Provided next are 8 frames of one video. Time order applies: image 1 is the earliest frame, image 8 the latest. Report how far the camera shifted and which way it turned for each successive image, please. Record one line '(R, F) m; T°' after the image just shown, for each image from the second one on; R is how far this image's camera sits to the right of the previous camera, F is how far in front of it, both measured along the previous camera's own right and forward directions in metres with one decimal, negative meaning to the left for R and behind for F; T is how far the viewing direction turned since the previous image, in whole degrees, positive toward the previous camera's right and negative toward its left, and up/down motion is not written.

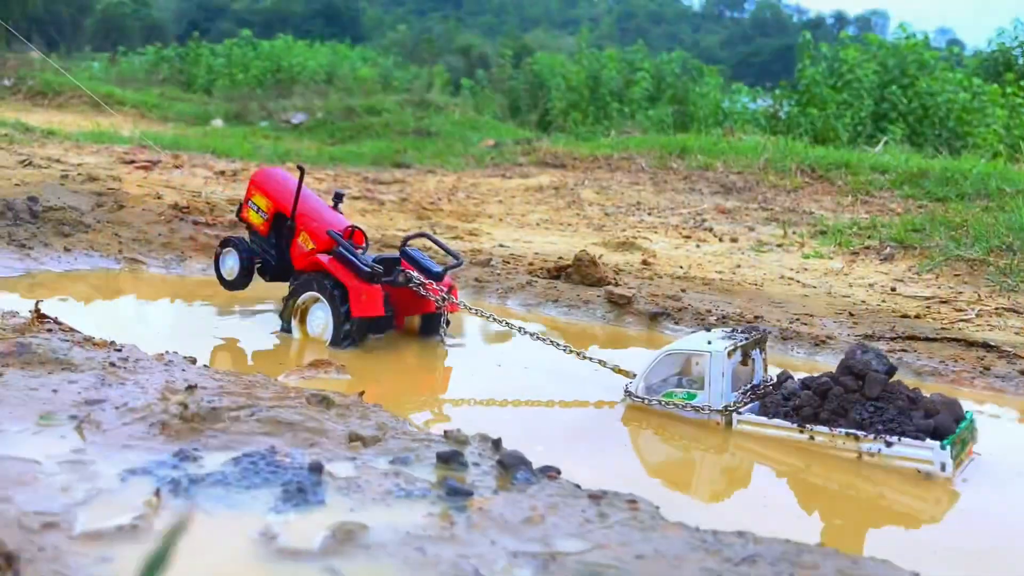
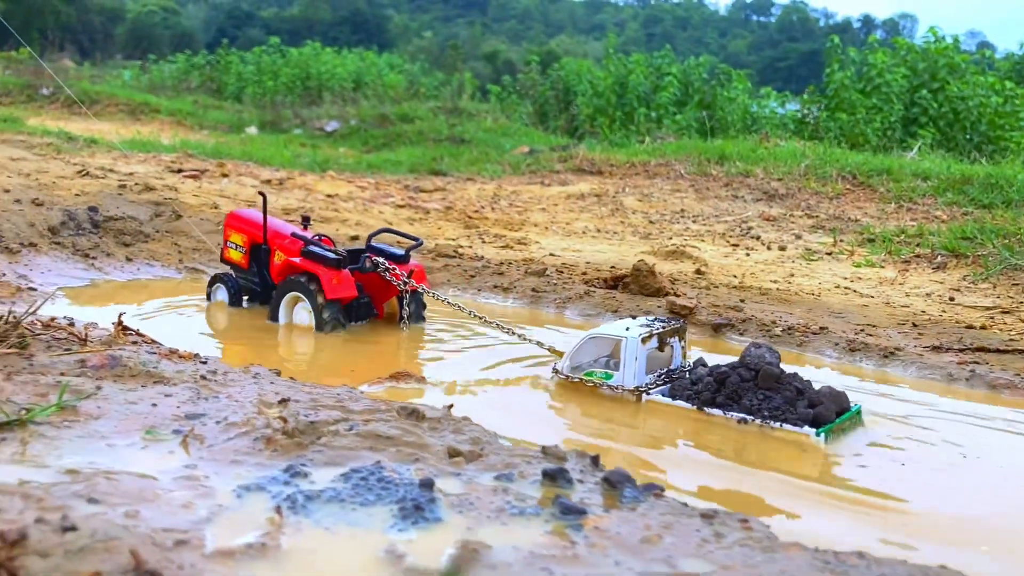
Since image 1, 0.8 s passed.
(-0.3, 0.0) m; -2°
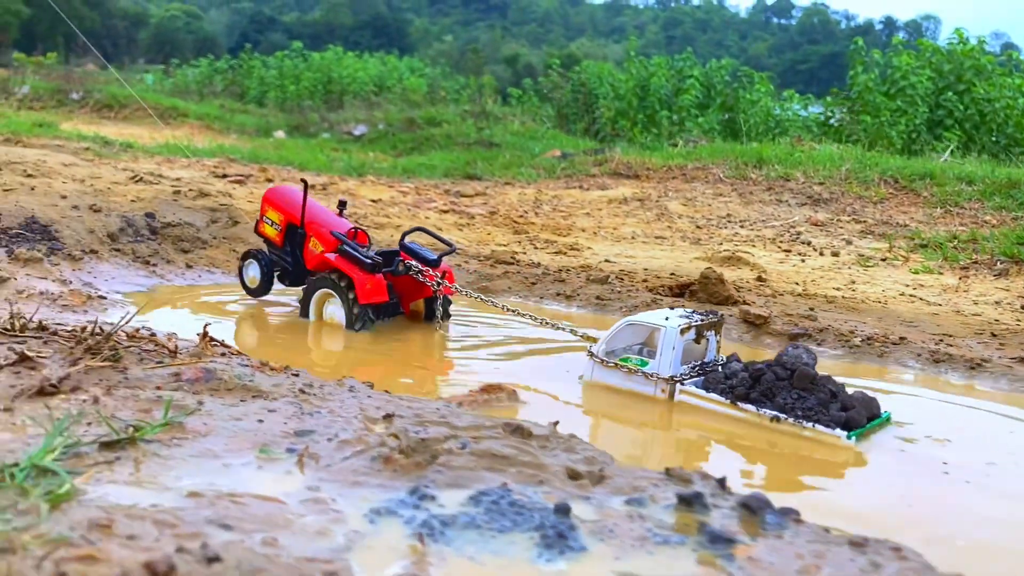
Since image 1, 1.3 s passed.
(-0.4, +0.1) m; -1°
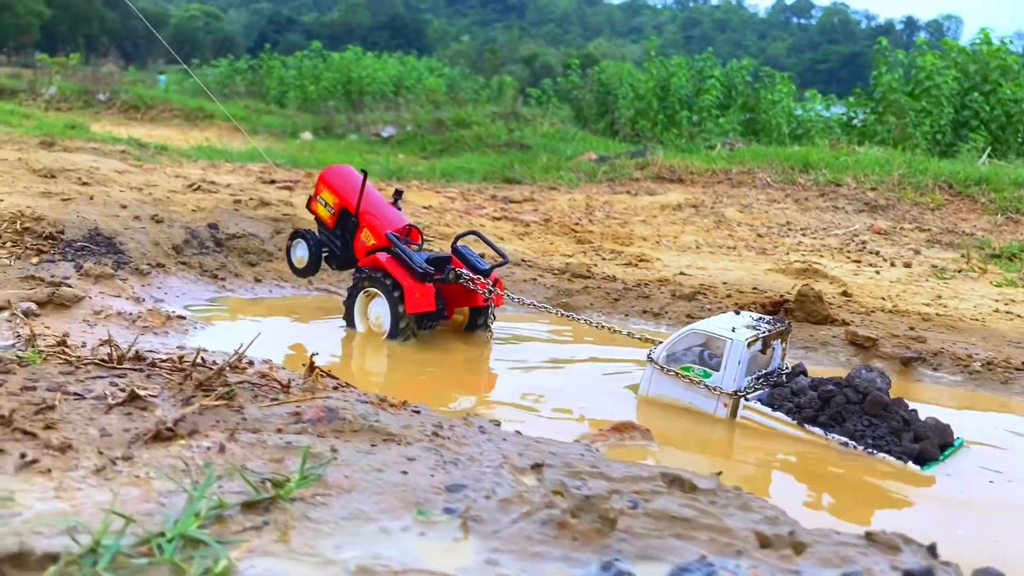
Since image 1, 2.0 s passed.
(-0.5, +0.4) m; -1°
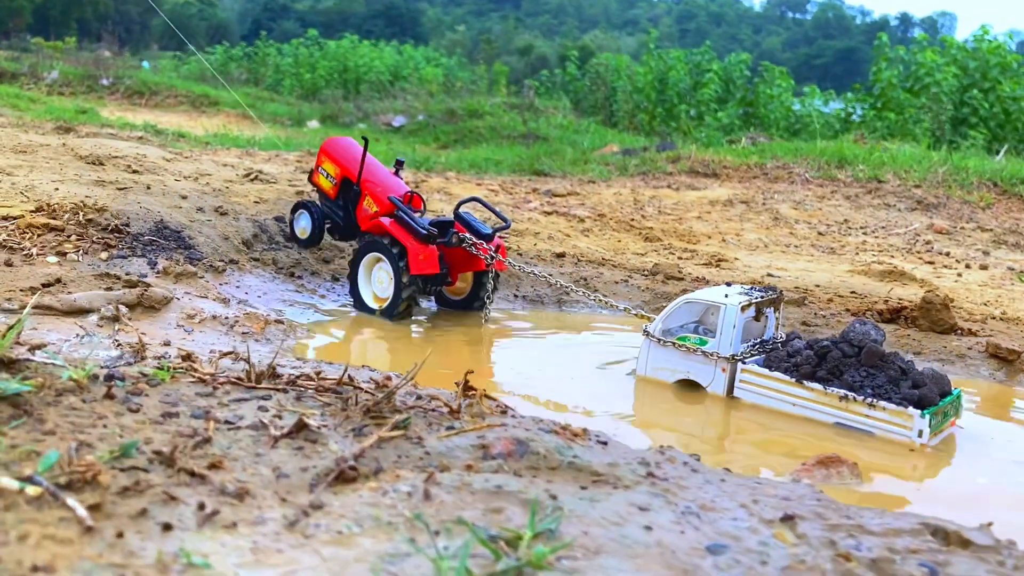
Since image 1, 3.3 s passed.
(-0.8, +0.5) m; +1°
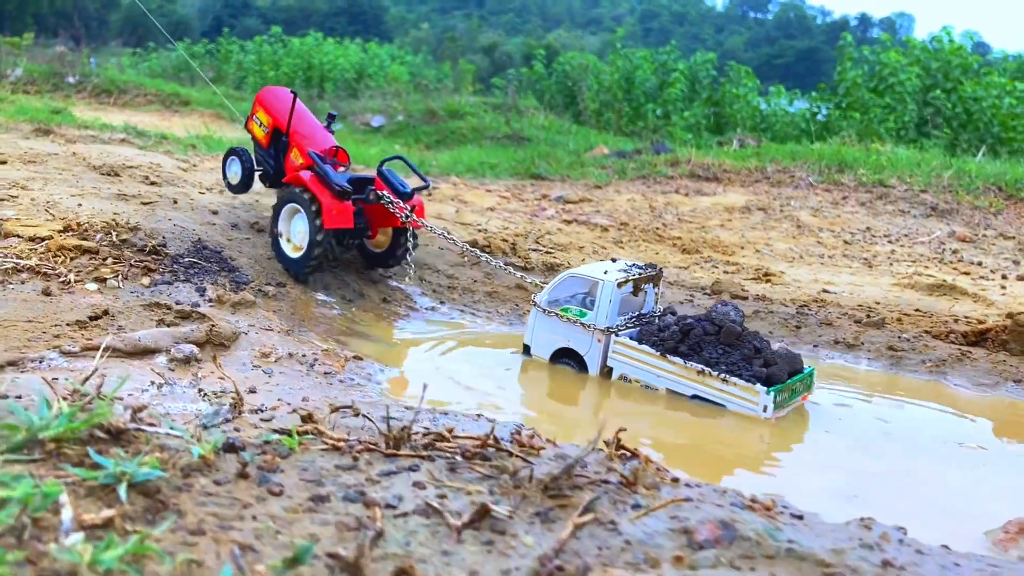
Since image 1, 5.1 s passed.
(-0.7, +0.5) m; +2°
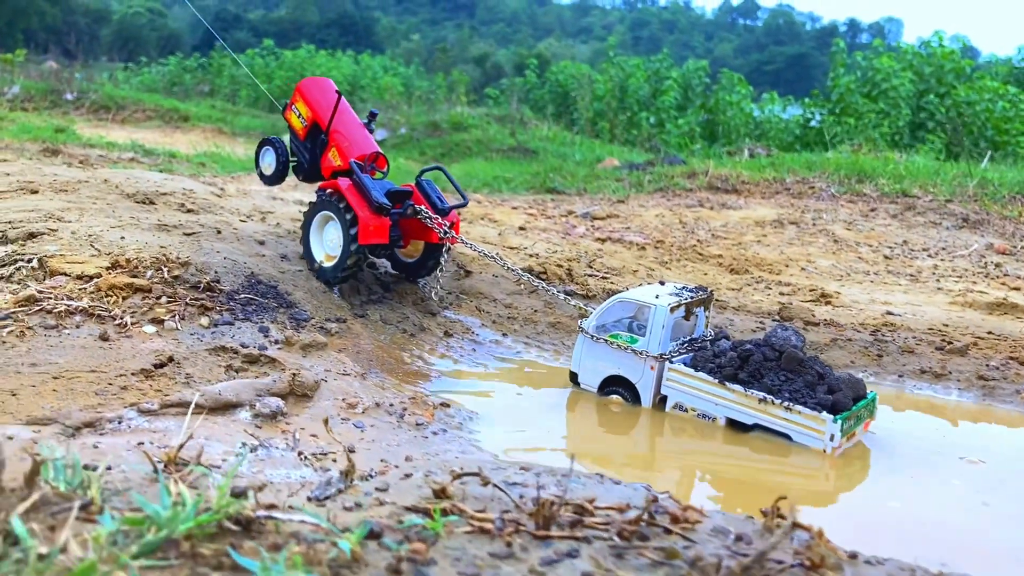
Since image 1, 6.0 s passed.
(-0.5, +0.3) m; 0°
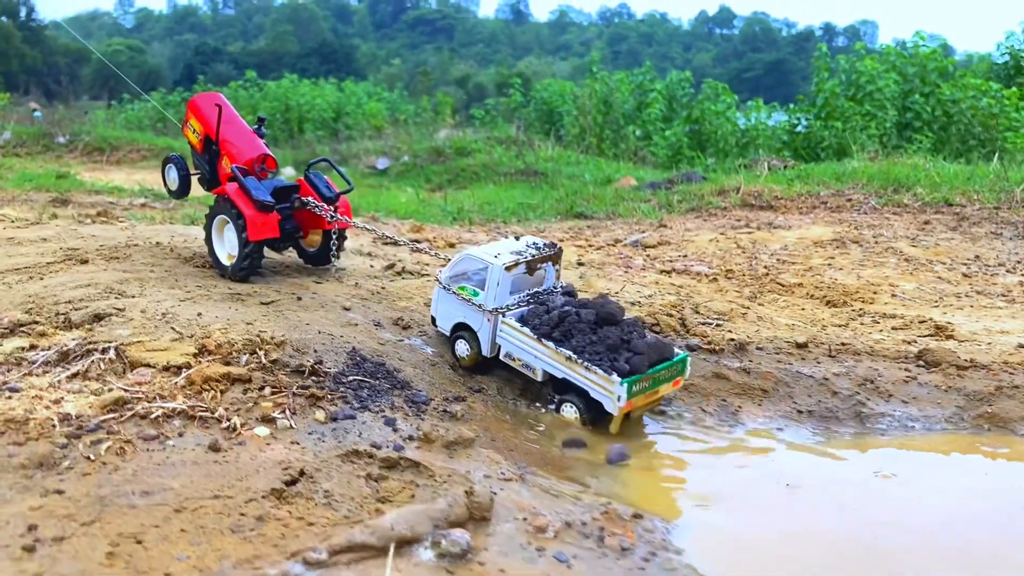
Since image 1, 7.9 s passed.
(-0.8, +0.7) m; +1°
